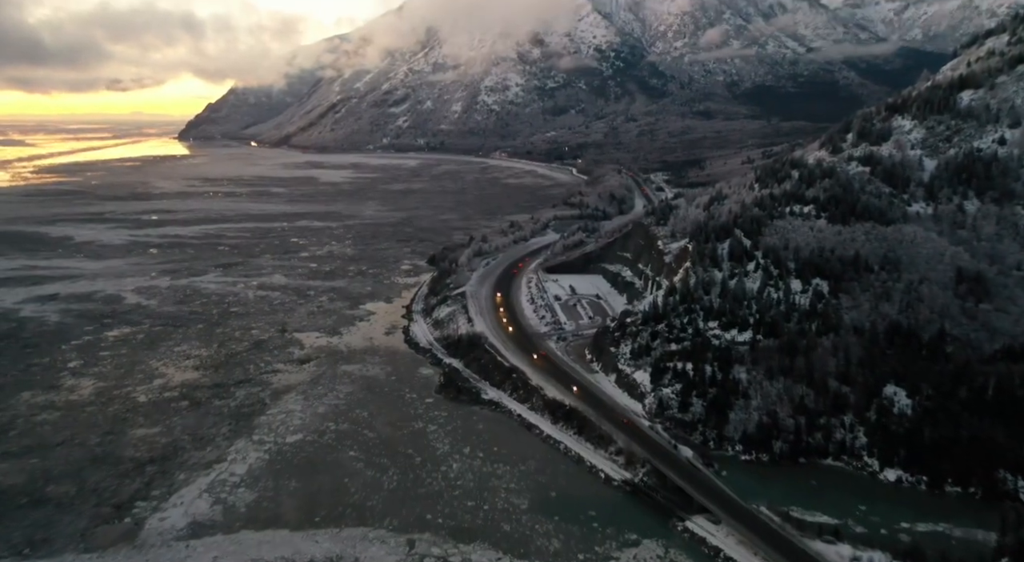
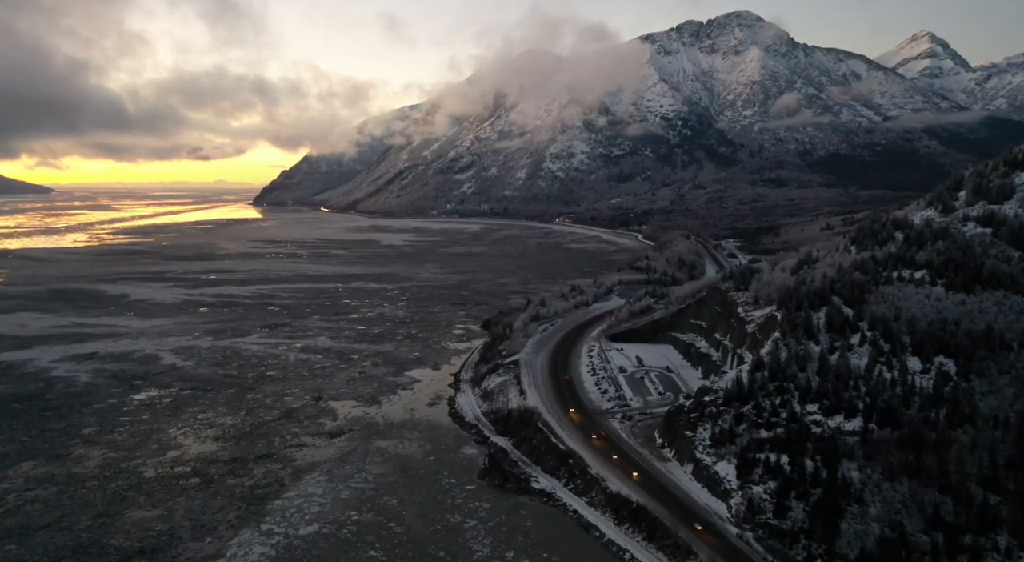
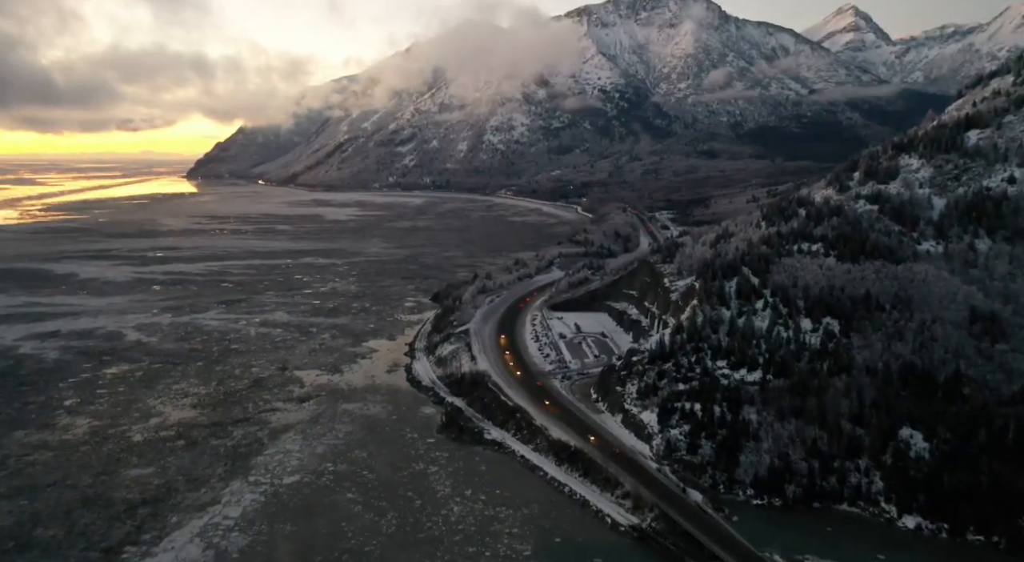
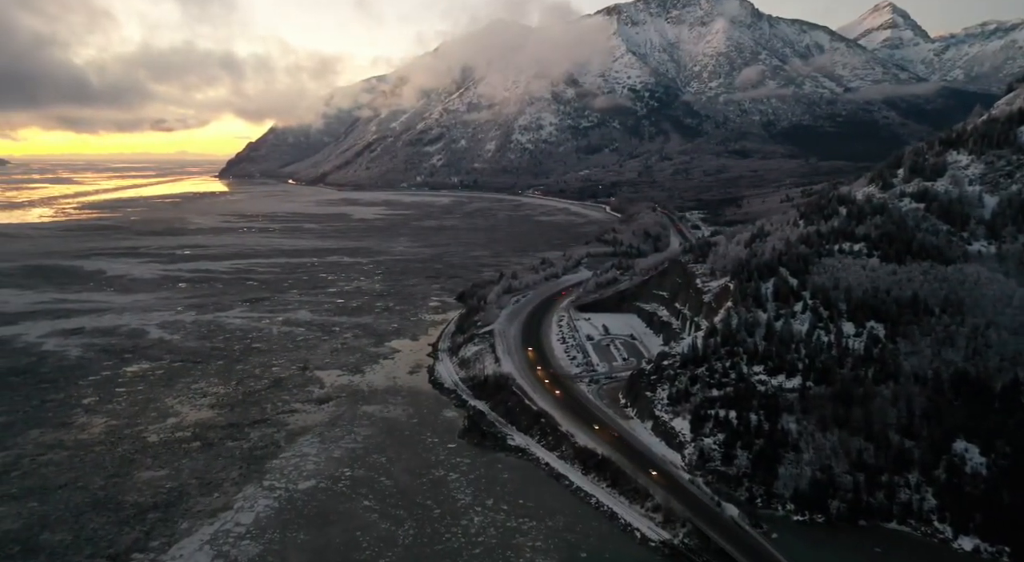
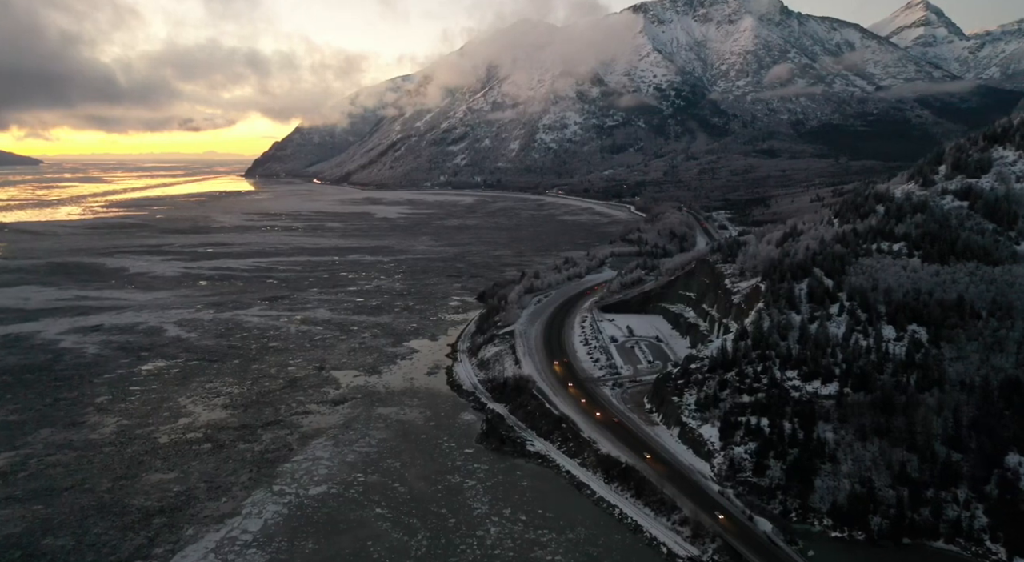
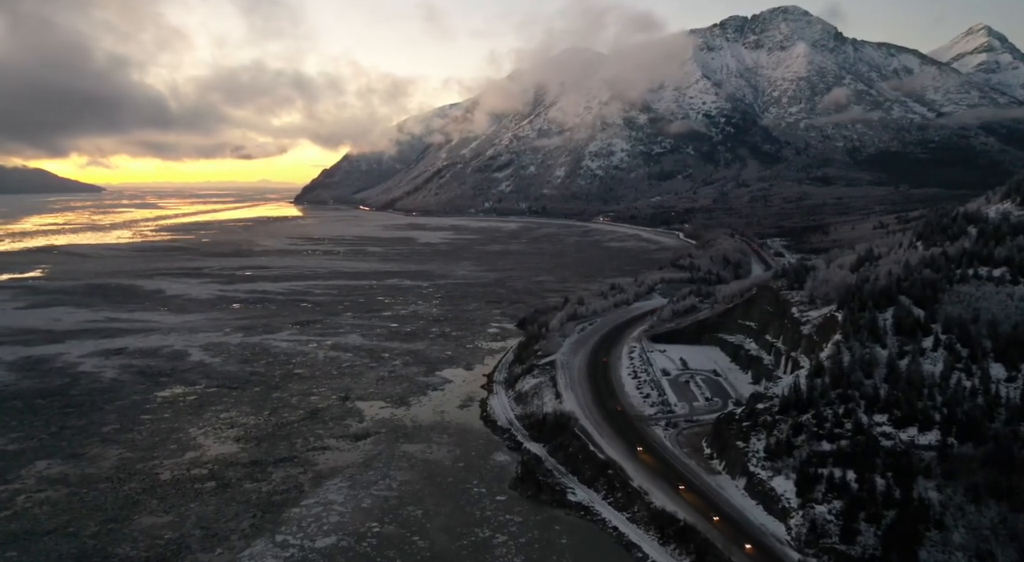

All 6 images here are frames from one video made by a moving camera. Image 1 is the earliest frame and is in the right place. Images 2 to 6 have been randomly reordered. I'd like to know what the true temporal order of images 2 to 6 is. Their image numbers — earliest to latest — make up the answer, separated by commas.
3, 4, 5, 2, 6
